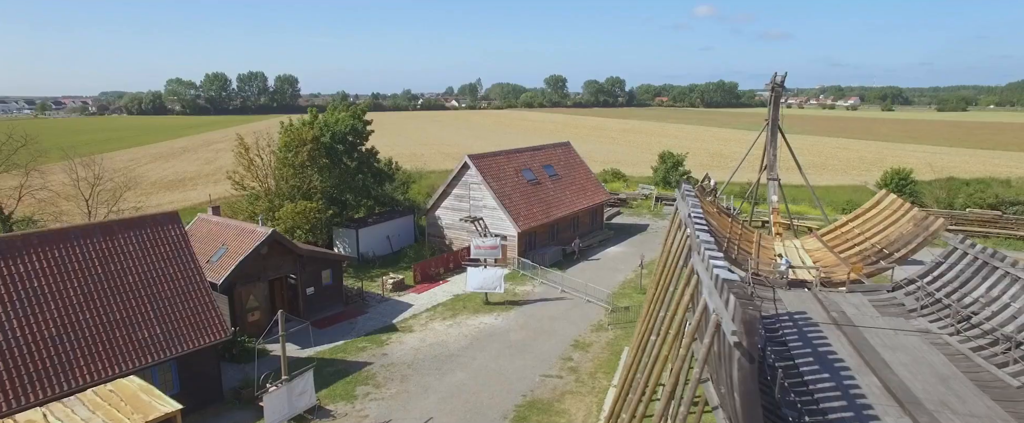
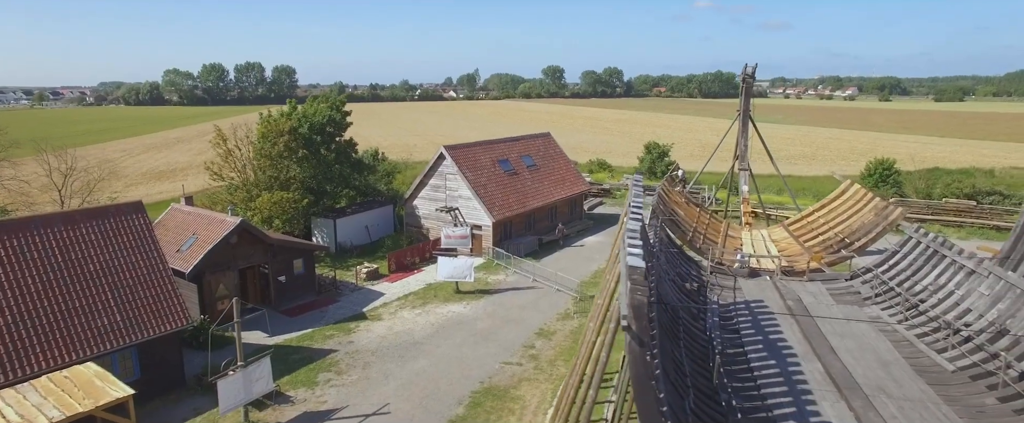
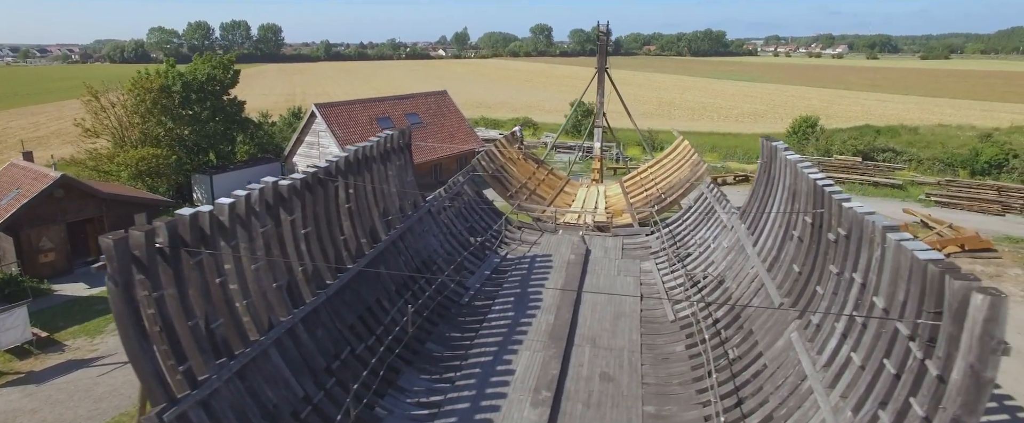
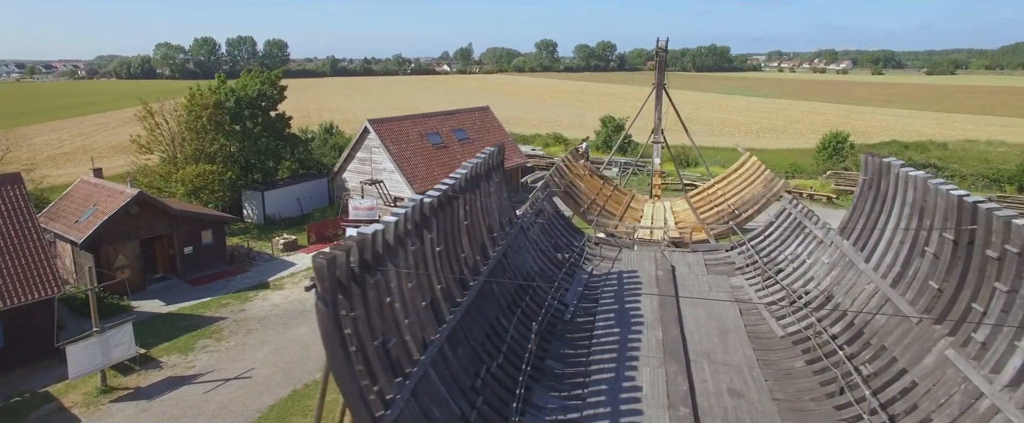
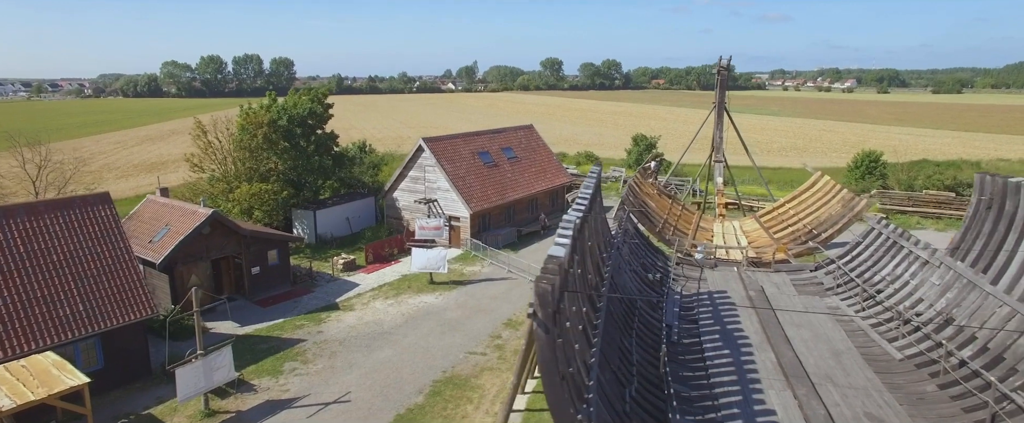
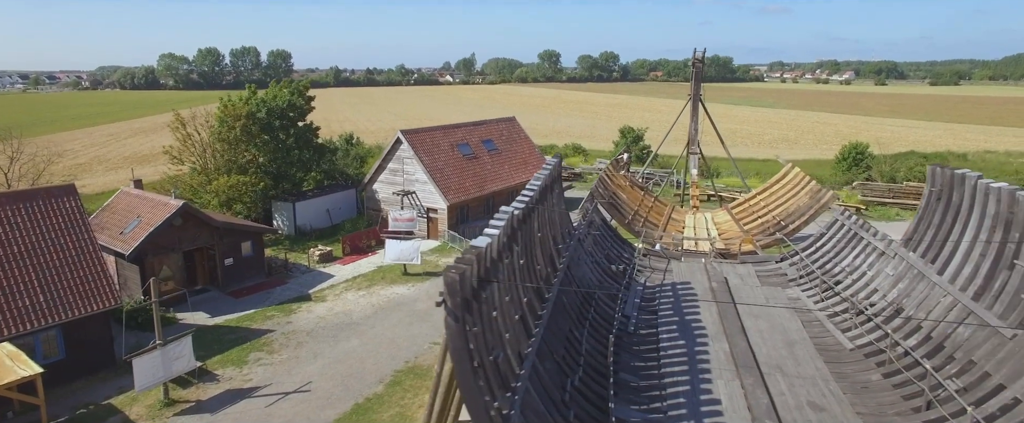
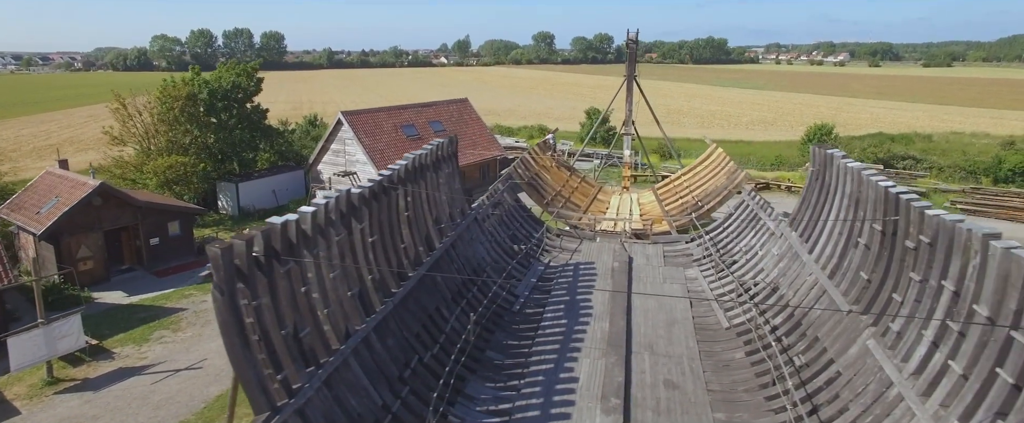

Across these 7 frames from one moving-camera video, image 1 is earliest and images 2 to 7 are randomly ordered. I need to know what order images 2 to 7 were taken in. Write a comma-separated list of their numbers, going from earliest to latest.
2, 5, 6, 4, 7, 3
